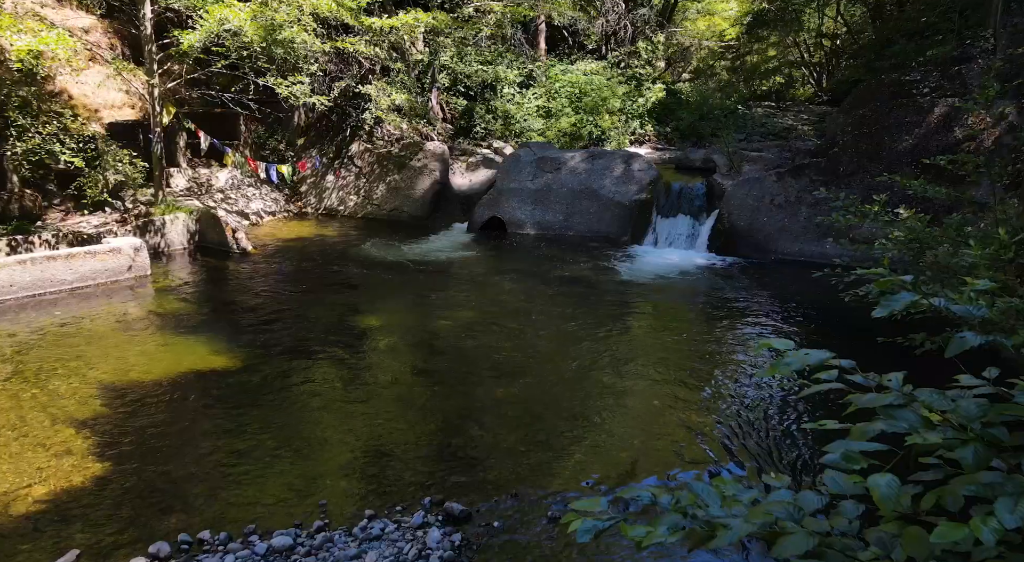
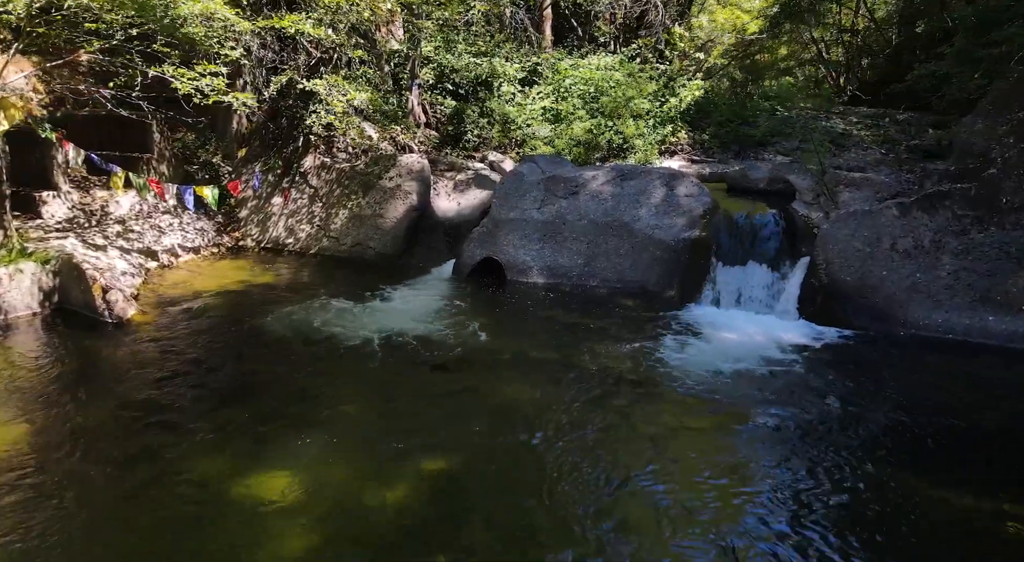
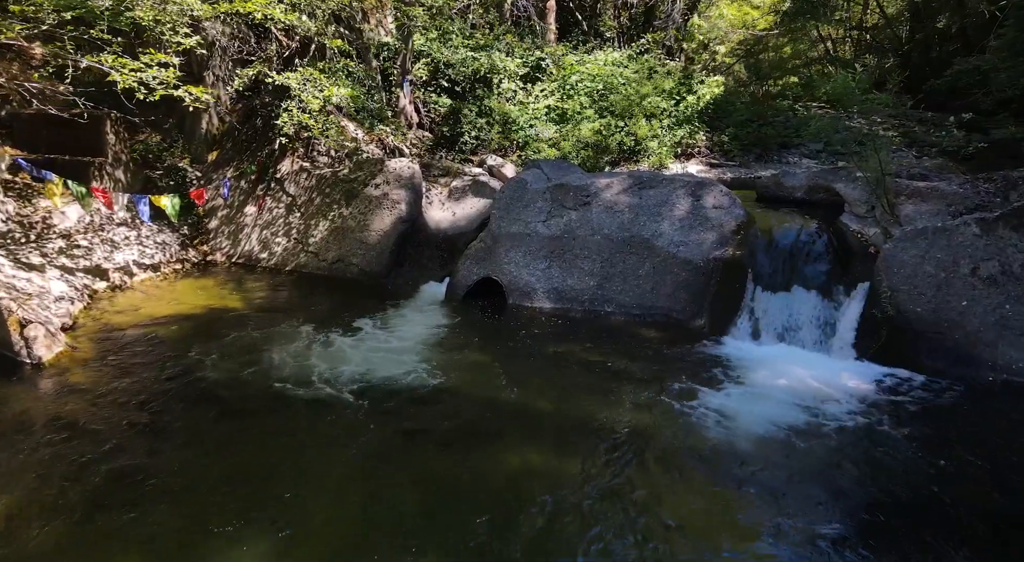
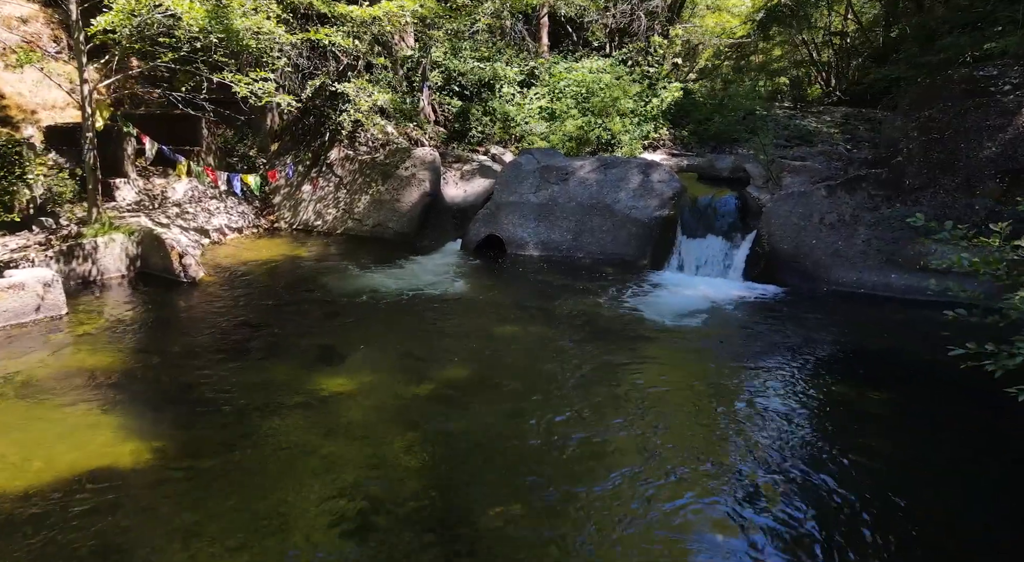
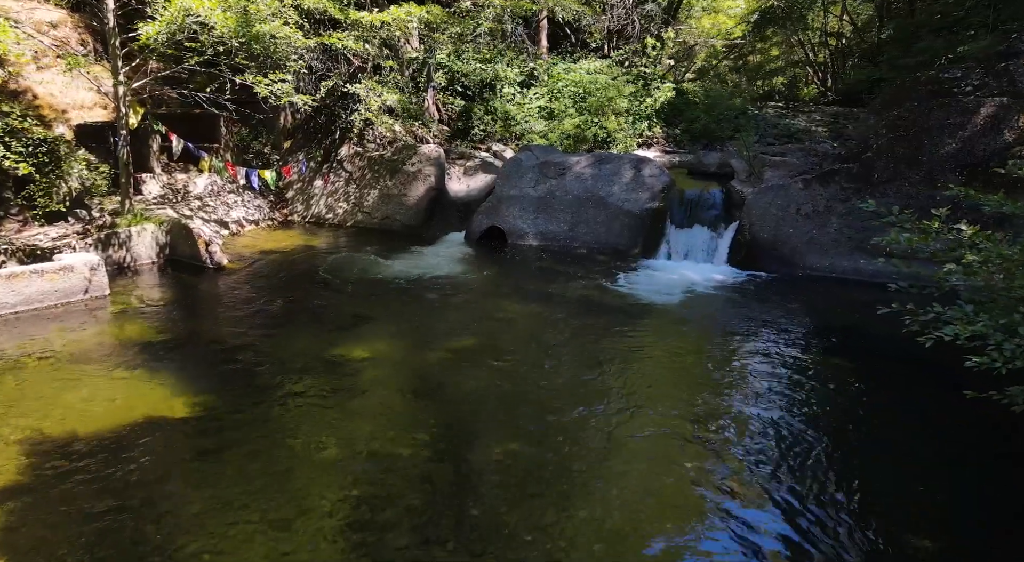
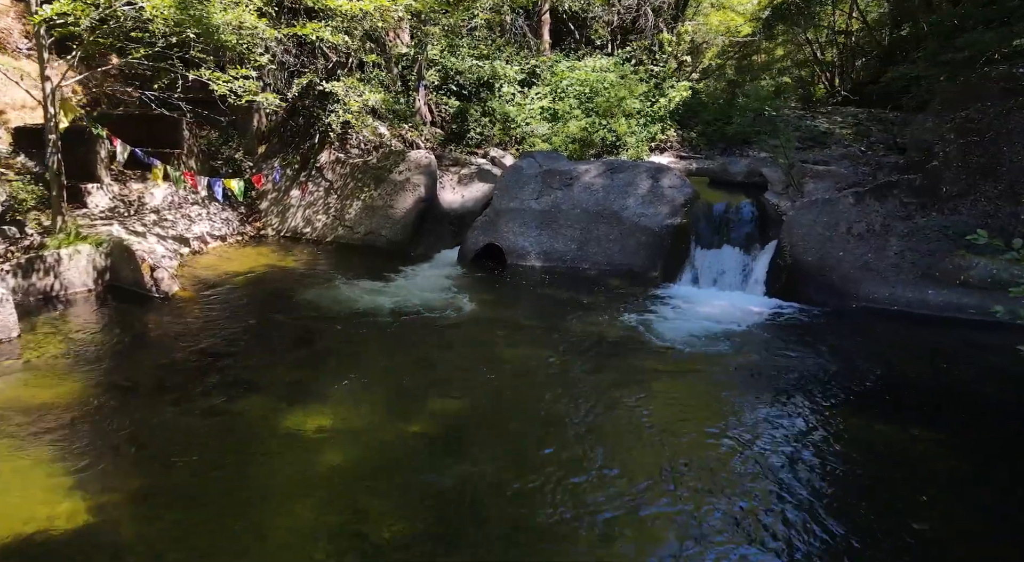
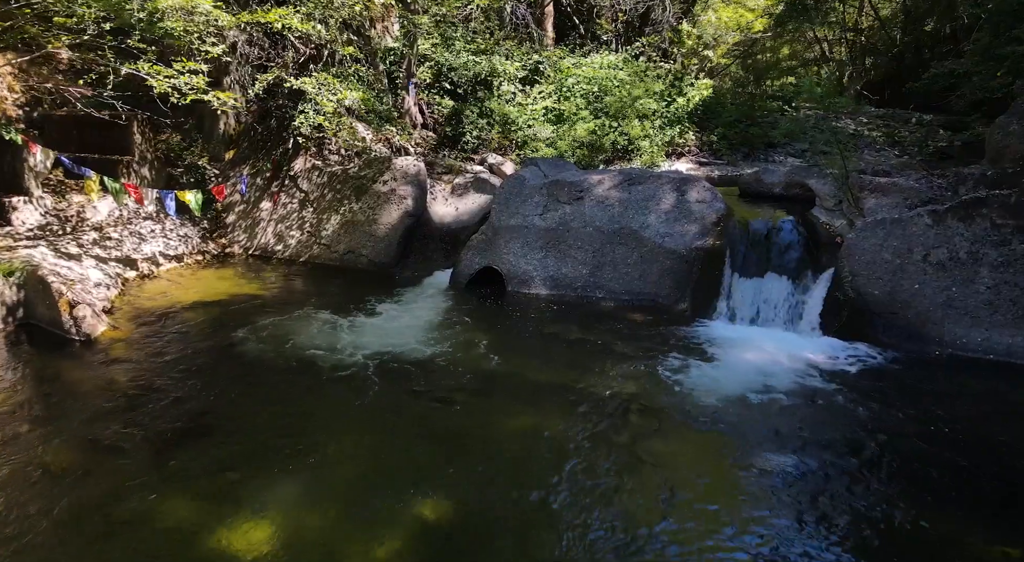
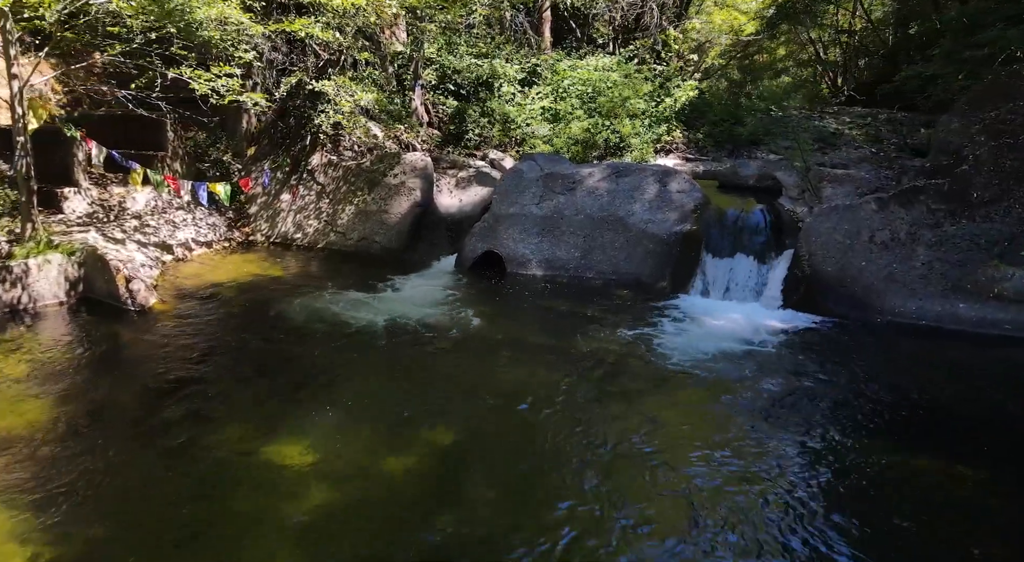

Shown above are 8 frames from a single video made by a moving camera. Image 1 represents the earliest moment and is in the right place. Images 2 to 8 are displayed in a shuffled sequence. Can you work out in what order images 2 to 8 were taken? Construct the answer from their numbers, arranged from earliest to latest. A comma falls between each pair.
5, 4, 6, 8, 2, 7, 3
